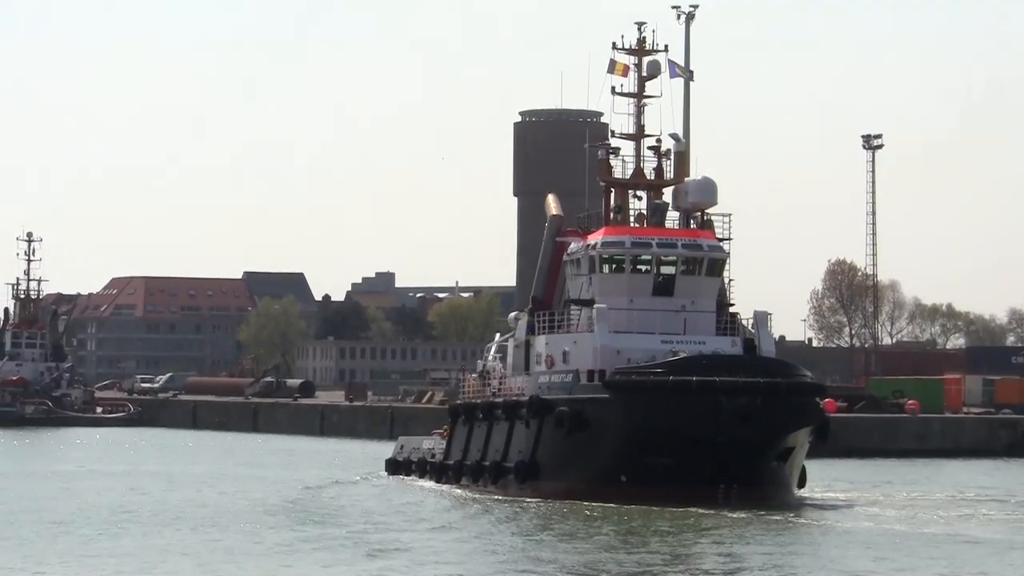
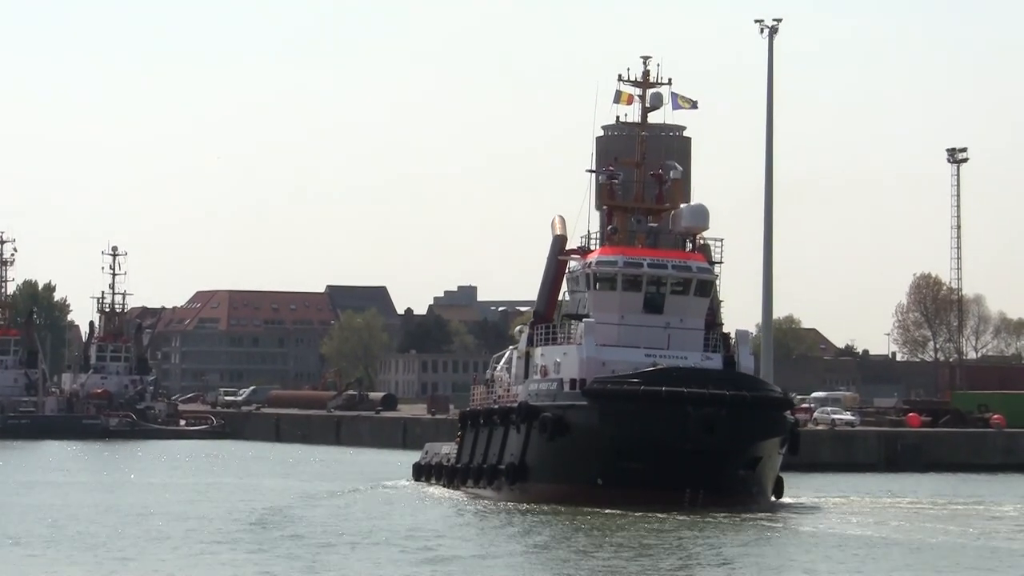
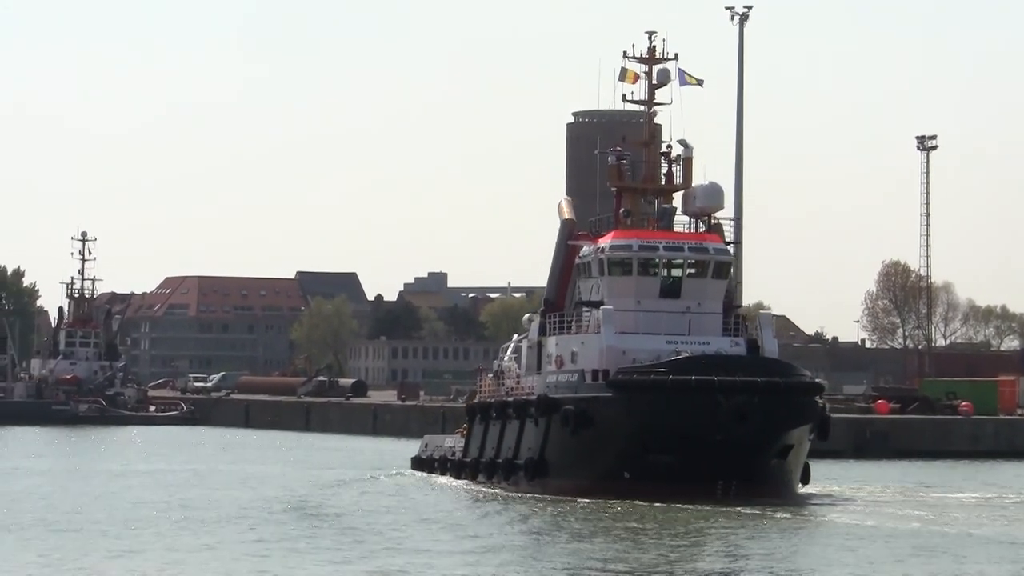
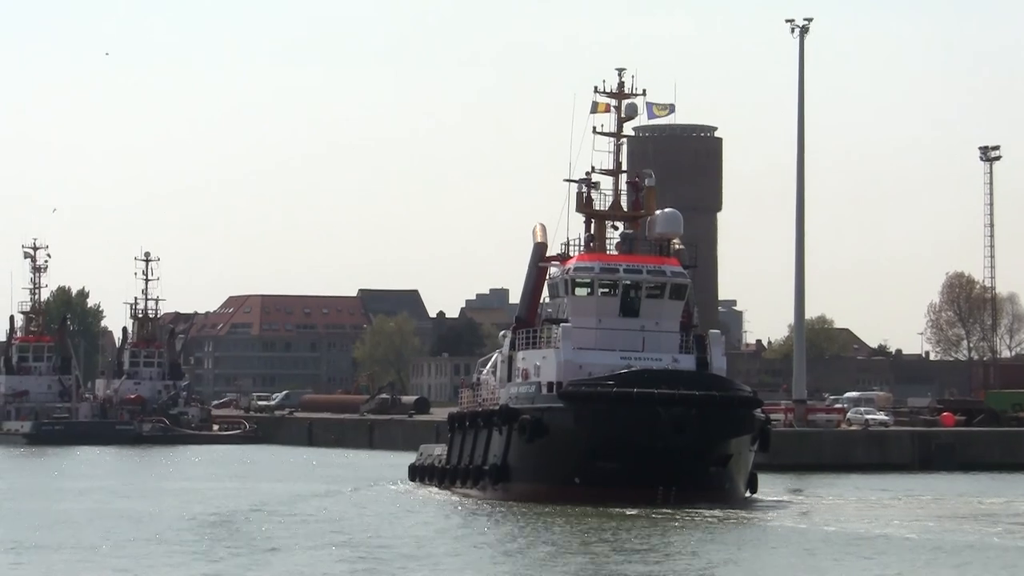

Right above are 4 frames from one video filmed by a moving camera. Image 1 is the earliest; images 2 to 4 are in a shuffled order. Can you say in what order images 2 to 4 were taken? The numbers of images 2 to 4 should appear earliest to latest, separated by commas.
3, 2, 4
